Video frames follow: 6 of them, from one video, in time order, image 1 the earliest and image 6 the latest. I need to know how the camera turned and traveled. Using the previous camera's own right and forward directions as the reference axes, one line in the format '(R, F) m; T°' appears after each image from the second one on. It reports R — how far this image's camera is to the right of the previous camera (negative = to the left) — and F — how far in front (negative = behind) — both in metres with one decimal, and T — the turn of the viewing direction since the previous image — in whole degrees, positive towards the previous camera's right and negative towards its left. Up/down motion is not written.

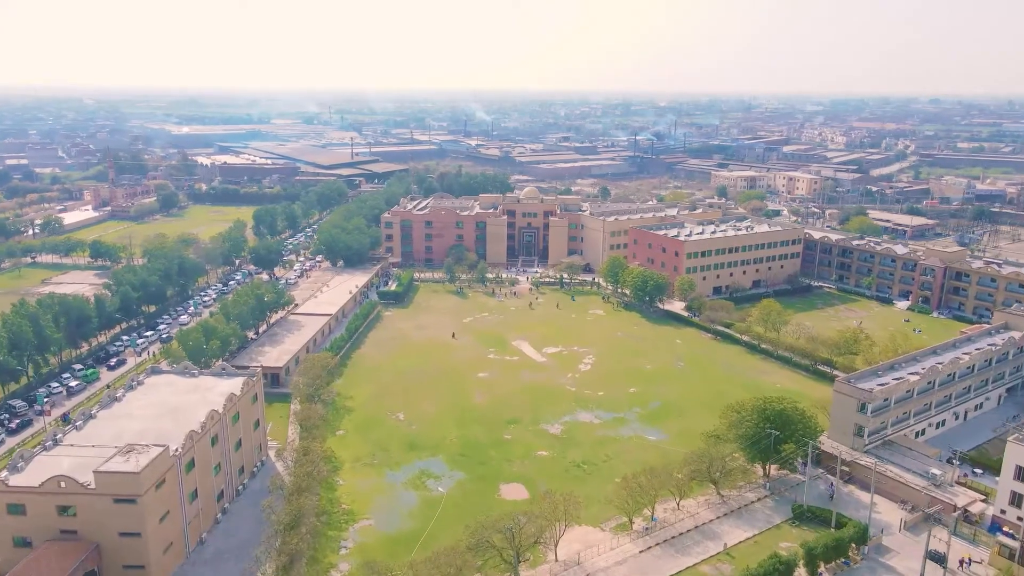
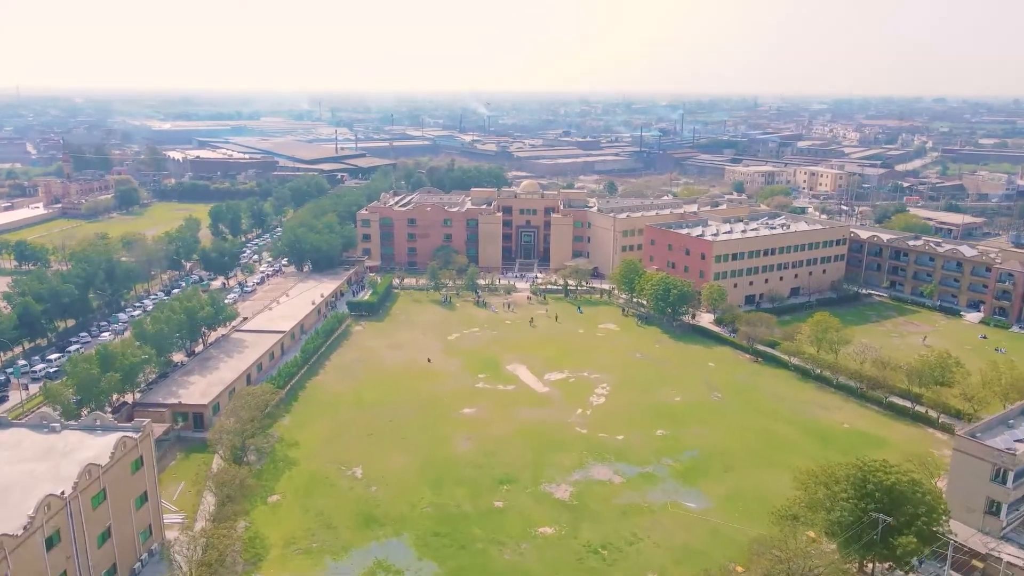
(+0.4, +17.8) m; 0°
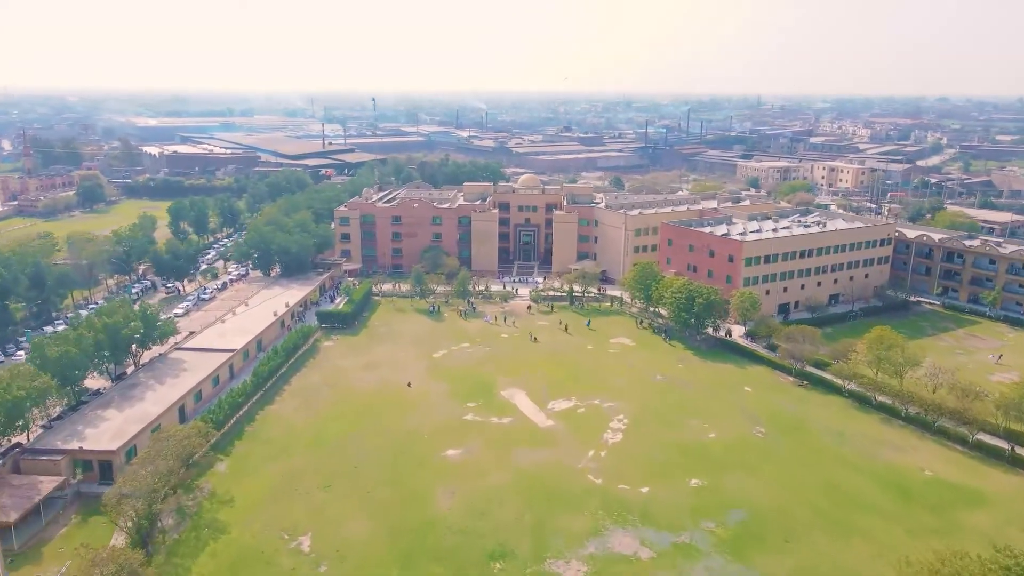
(+0.2, +13.1) m; 0°
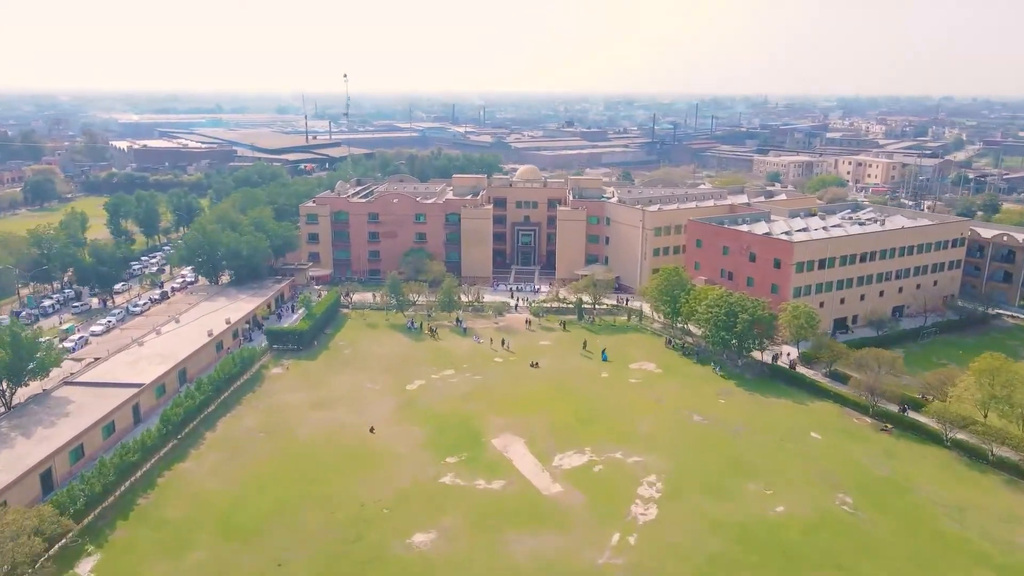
(+0.3, +15.4) m; 0°
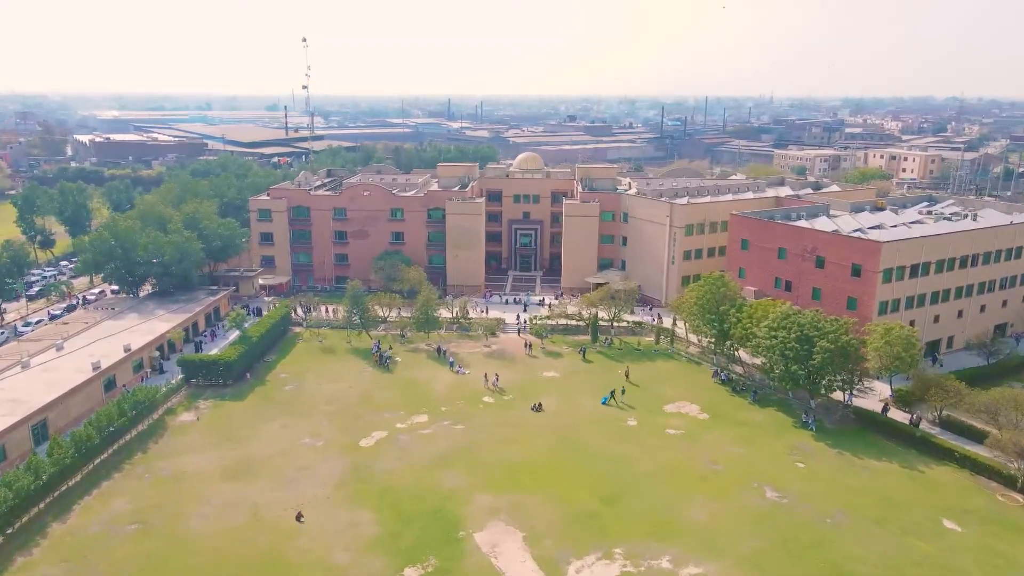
(+0.3, +15.9) m; 0°
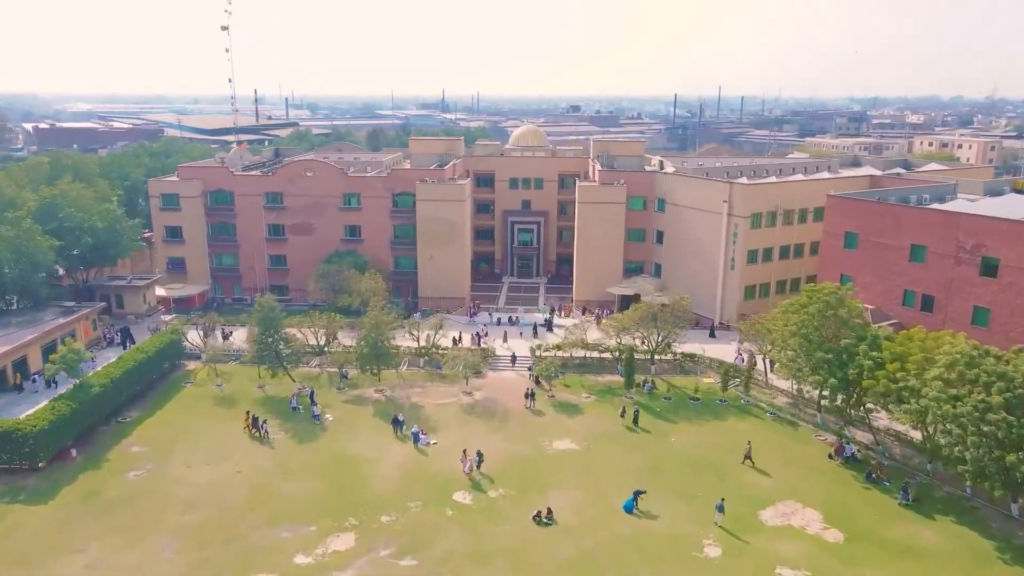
(+0.3, +19.2) m; 0°
